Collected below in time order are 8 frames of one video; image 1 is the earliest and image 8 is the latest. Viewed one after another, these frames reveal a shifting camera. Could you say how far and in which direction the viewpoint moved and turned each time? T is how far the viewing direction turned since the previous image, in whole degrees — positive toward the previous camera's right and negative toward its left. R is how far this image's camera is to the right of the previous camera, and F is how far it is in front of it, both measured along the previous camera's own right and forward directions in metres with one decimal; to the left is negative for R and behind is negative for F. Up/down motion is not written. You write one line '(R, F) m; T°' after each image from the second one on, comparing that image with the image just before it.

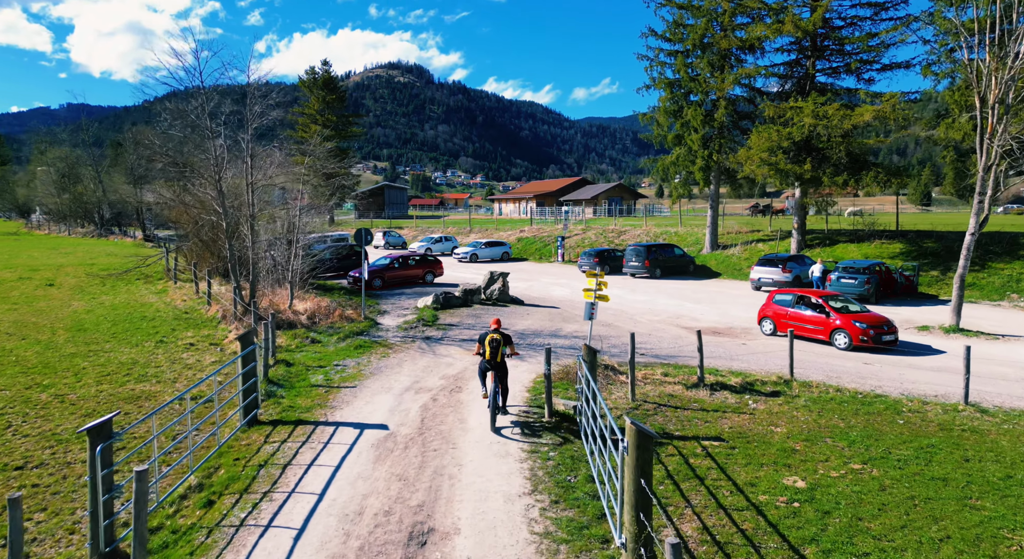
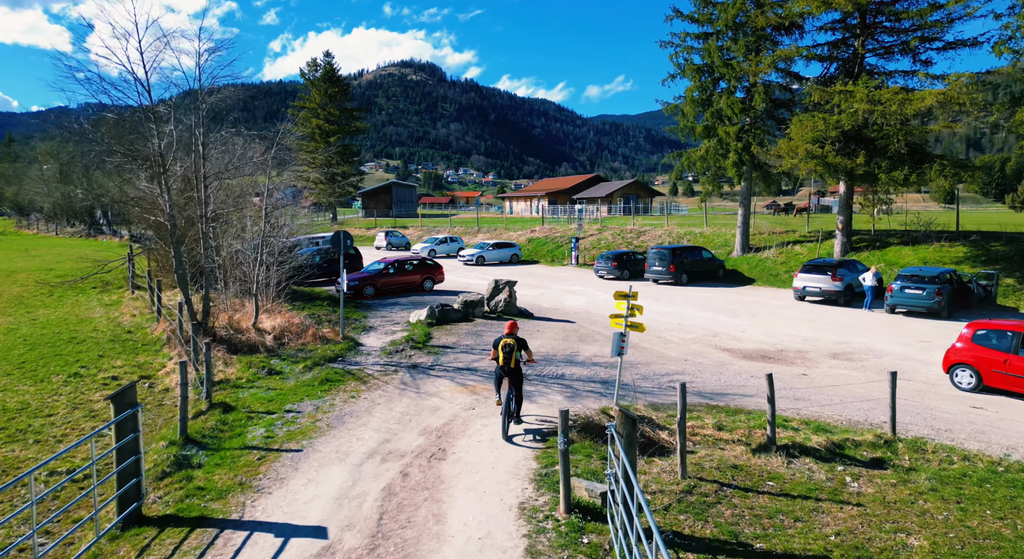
(+0.1, +3.1) m; -1°
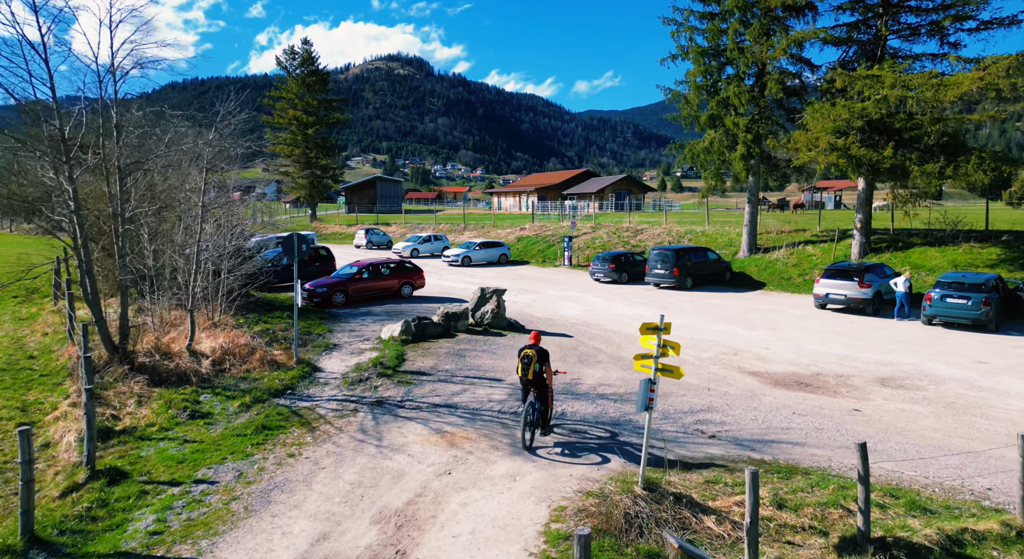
(0.0, +2.6) m; +1°
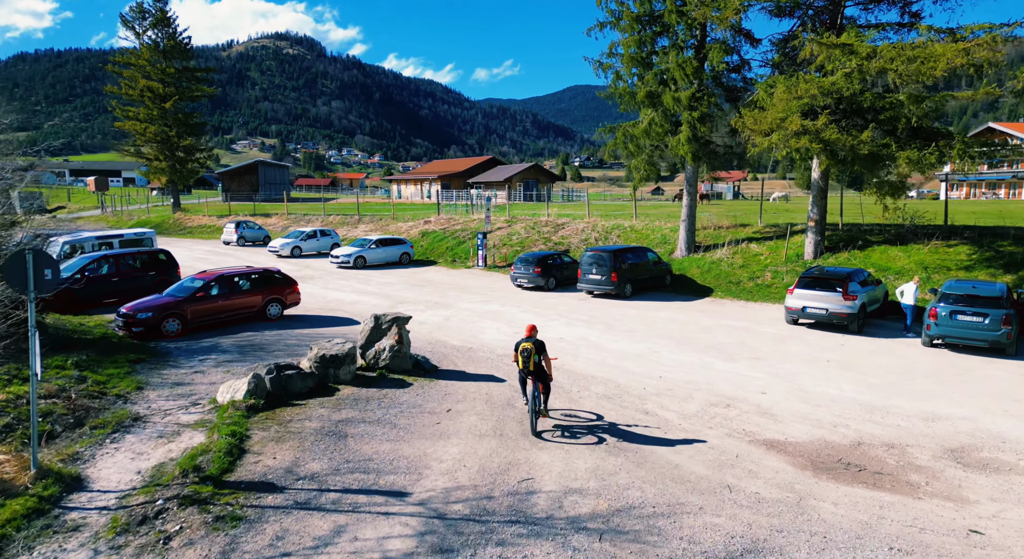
(-0.1, +5.0) m; +9°
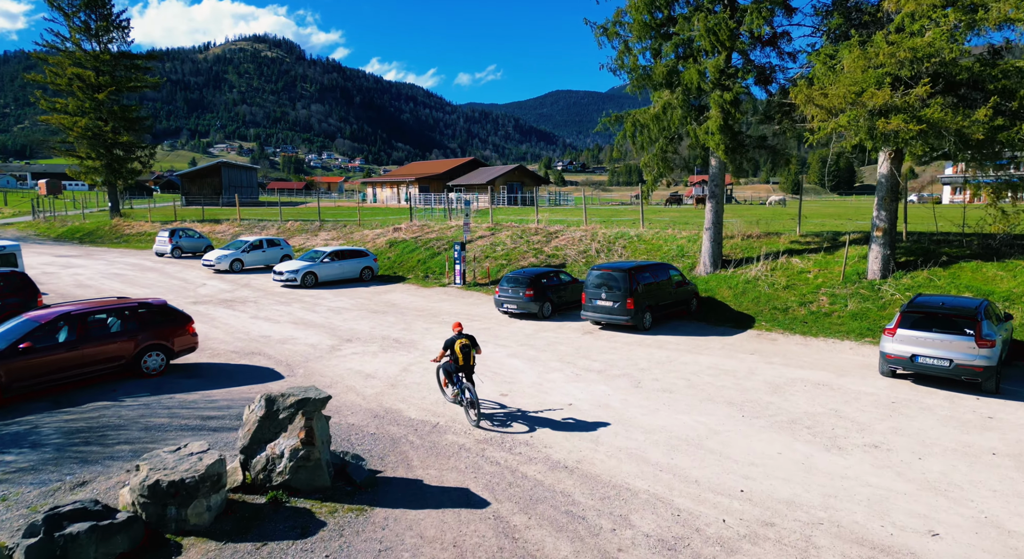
(0.0, +5.1) m; +2°
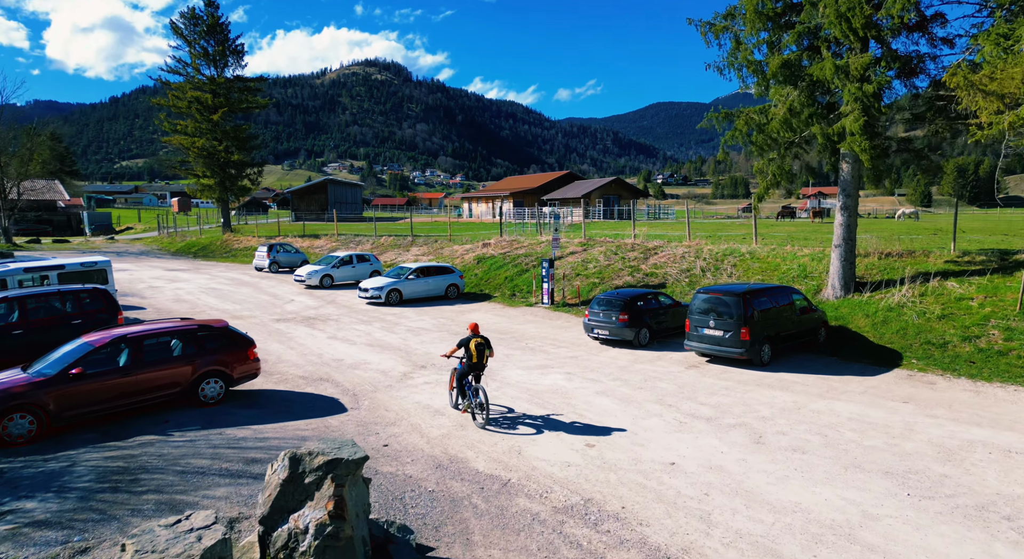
(+0.1, +1.8) m; -9°
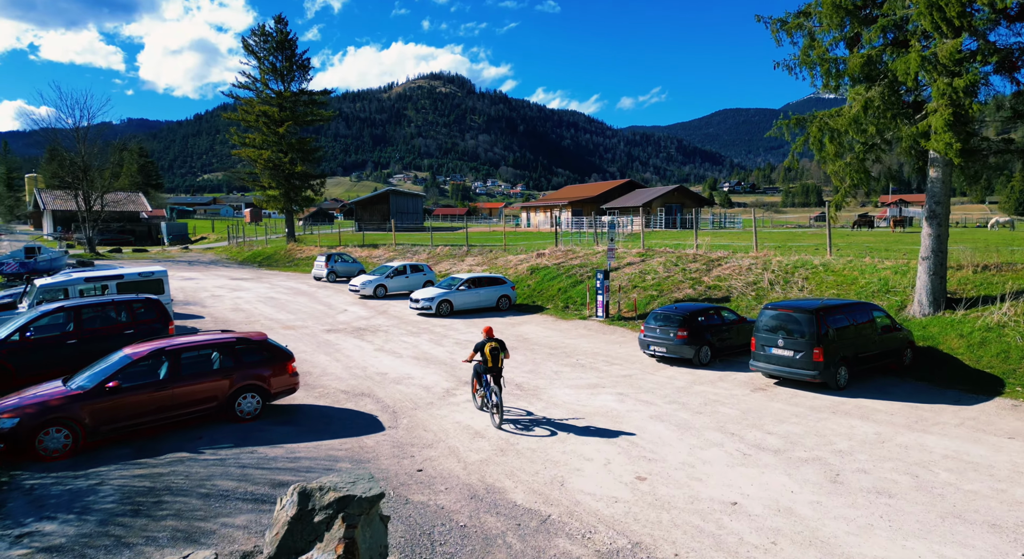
(+0.2, +0.7) m; -5°
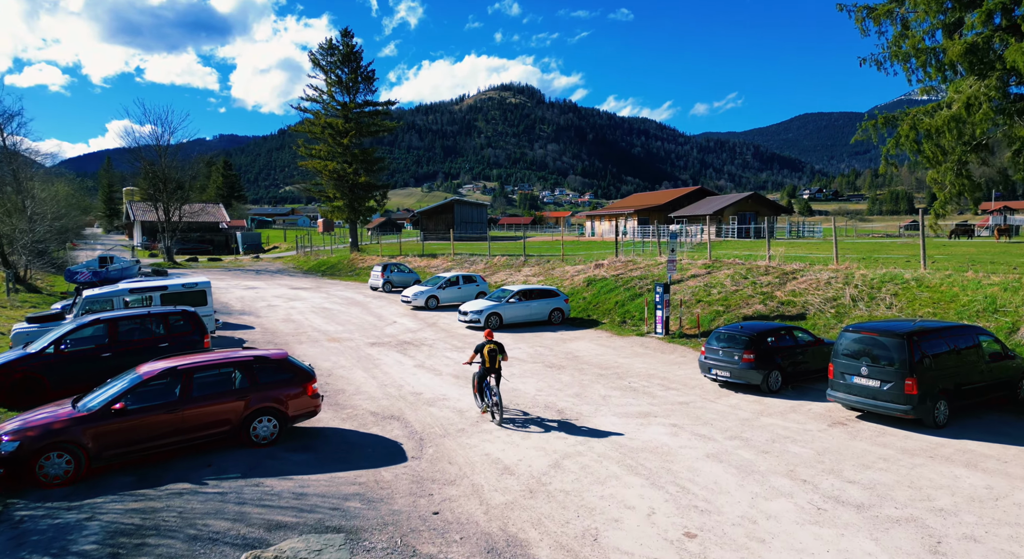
(+0.5, +1.2) m; -6°
